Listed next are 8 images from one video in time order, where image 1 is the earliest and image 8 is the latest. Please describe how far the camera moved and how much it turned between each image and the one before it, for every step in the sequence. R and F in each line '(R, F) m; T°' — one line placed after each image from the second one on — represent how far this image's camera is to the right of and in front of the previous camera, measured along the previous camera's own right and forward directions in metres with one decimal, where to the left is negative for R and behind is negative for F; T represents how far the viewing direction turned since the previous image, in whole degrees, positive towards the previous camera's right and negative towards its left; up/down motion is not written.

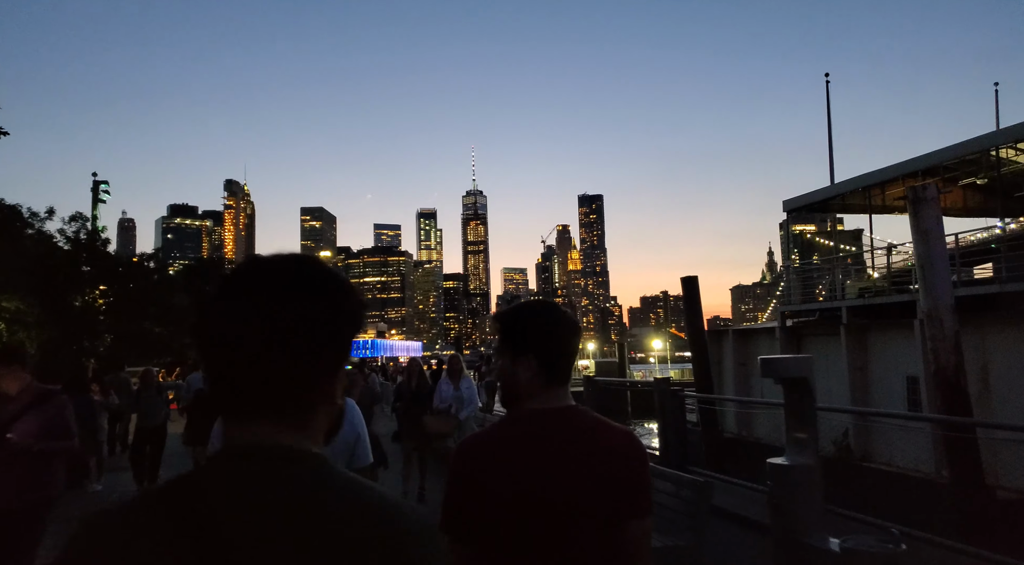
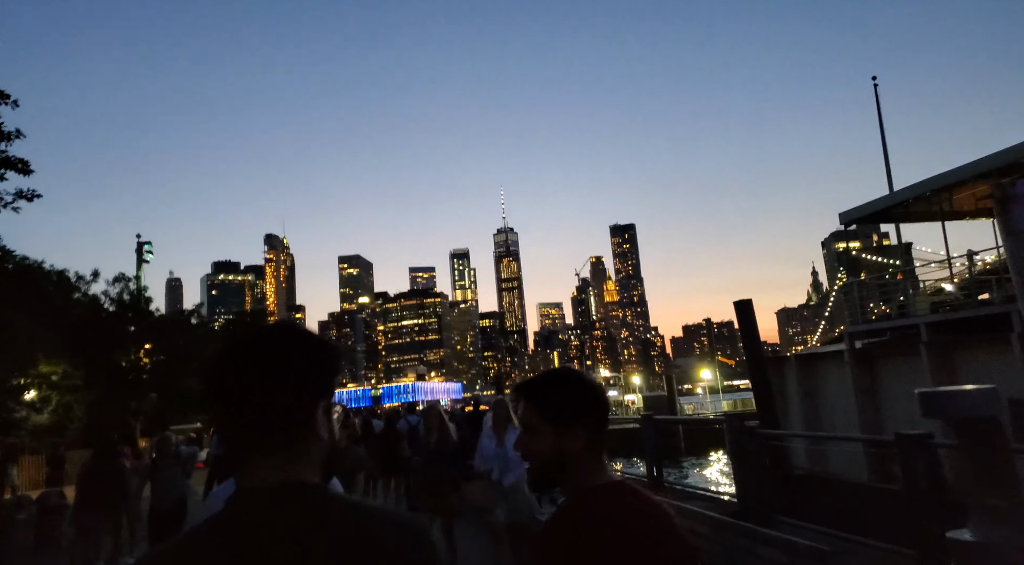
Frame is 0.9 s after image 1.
(-0.1, +1.3) m; -3°
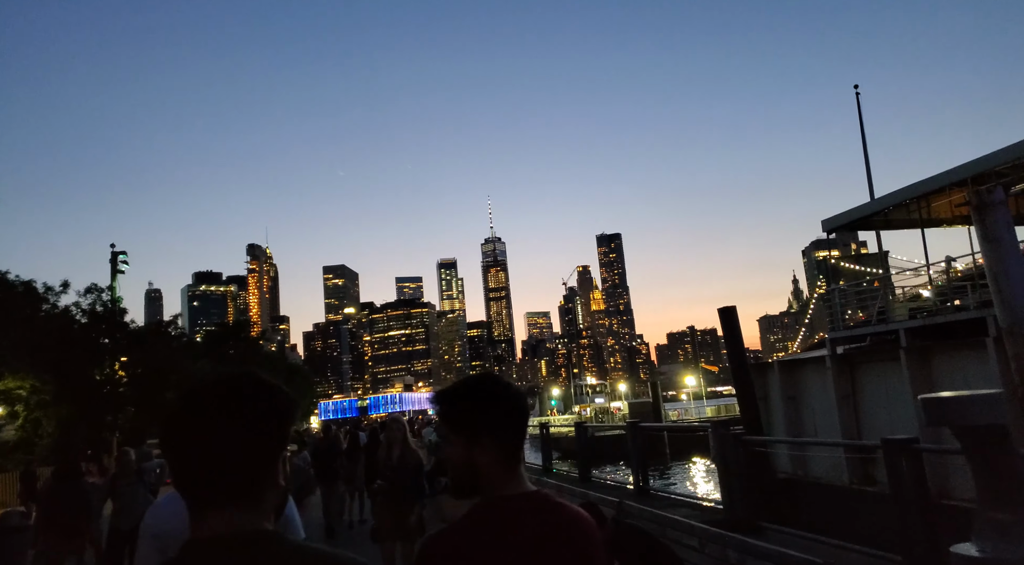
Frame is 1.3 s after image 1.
(0.0, -0.1) m; +1°
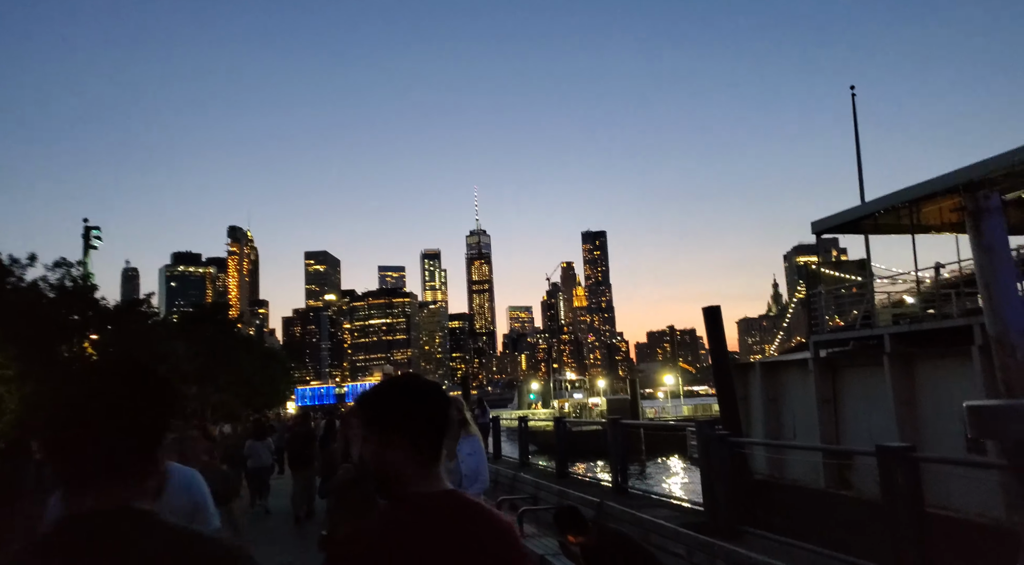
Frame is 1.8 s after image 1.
(0.0, +0.3) m; +1°
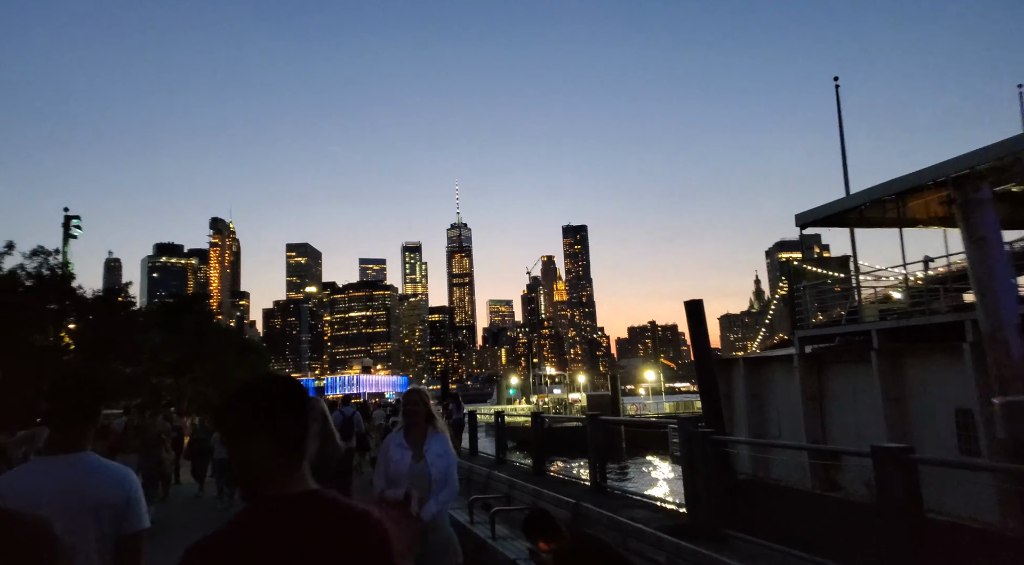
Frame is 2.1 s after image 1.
(+0.1, +0.6) m; +1°
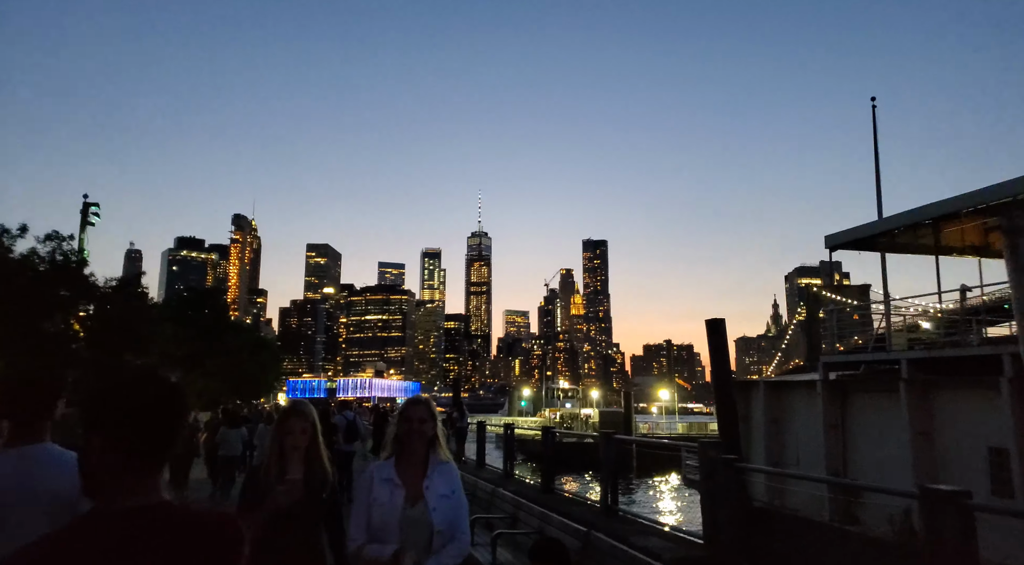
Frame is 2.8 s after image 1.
(0.0, +0.5) m; -1°
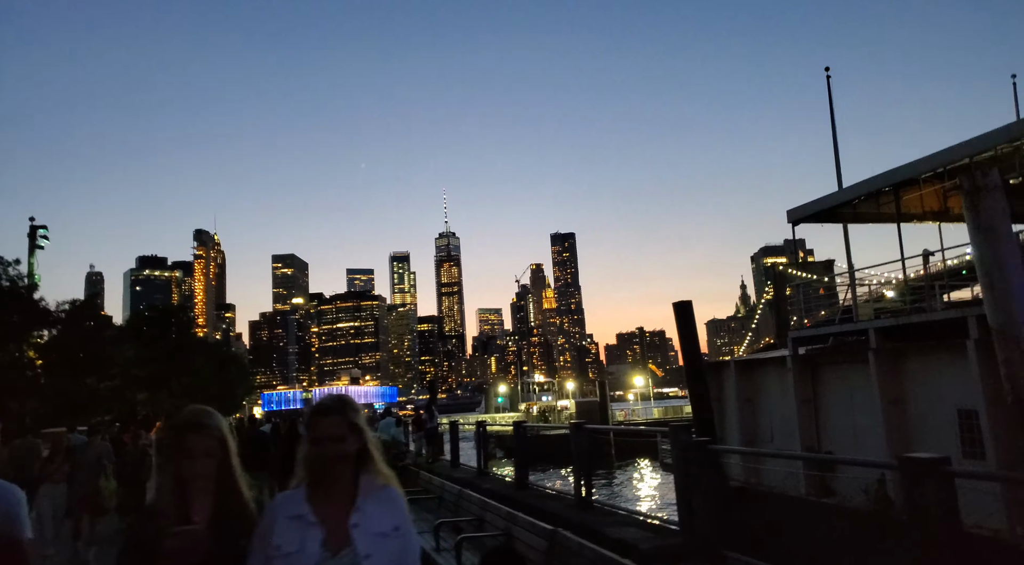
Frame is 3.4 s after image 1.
(+0.2, +0.4) m; +2°
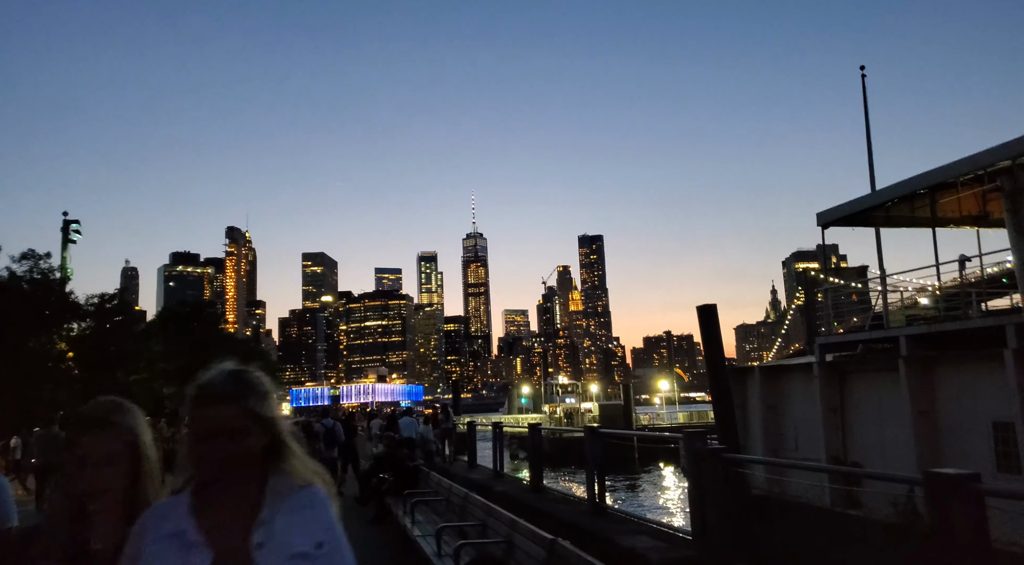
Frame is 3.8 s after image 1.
(+0.2, +0.3) m; -2°
